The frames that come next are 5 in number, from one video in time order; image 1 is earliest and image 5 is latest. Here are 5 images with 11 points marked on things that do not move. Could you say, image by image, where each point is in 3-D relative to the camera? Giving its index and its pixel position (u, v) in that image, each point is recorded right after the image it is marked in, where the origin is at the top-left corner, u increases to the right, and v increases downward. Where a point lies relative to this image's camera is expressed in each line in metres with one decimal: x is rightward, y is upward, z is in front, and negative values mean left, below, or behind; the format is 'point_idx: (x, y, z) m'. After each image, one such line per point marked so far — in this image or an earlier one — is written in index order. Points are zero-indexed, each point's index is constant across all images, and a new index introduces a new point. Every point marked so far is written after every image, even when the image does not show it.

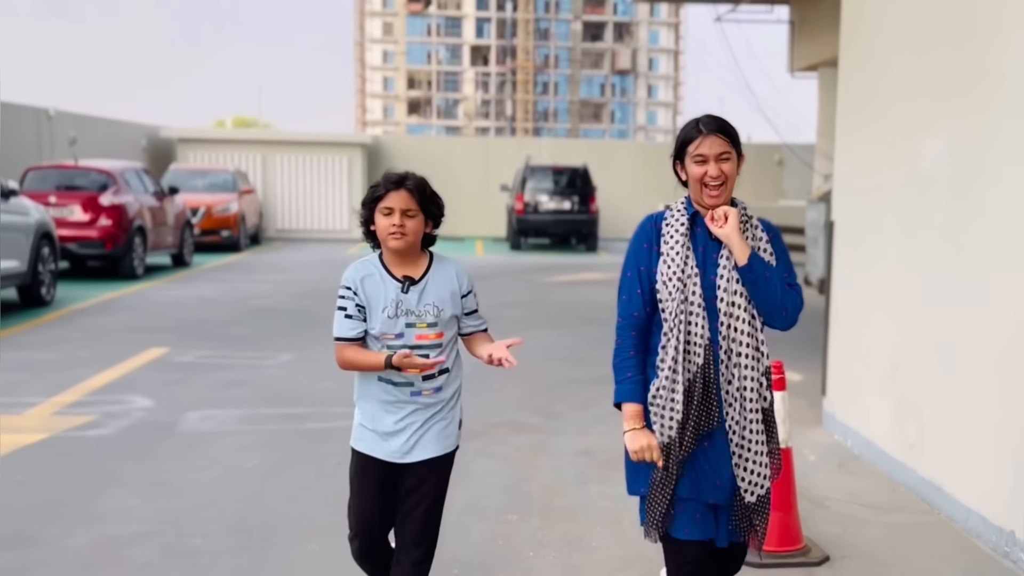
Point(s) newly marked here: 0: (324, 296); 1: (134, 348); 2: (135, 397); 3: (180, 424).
0: (-2.0, -0.1, +11.4) m
1: (-2.7, -0.4, +7.8) m
2: (-2.1, -0.6, +6.1) m
3: (-1.7, -0.7, +5.5) m
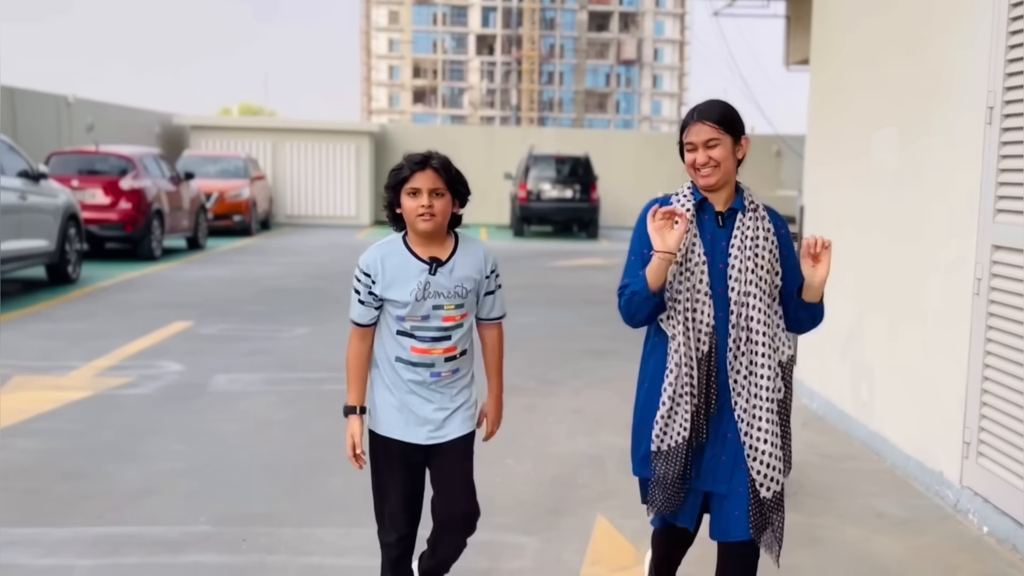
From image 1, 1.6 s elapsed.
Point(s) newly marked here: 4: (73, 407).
0: (-2.0, +0.1, +11.9) m
1: (-2.7, -0.3, +8.4) m
2: (-2.1, -0.5, +6.6) m
3: (-1.7, -0.5, +6.0) m
4: (-2.2, -0.6, +5.4) m
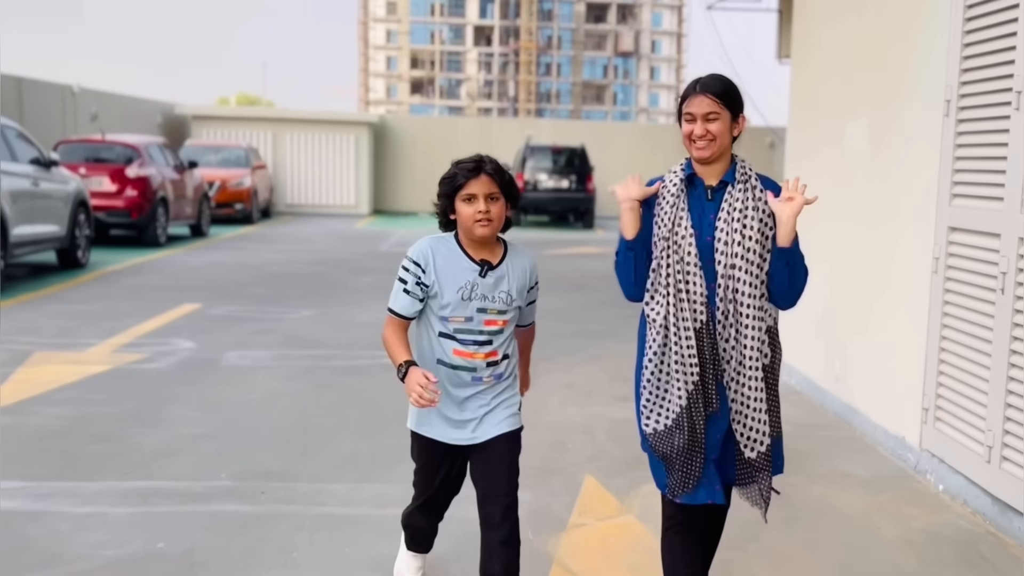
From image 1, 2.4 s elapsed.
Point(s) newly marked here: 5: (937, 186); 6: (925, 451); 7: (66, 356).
0: (-2.0, +0.3, +12.3) m
1: (-2.8, -0.1, +8.7) m
2: (-2.1, -0.3, +7.0) m
3: (-1.7, -0.4, +6.4) m
4: (-2.2, -0.5, +5.7) m
5: (+1.7, +0.4, +4.2) m
6: (+1.6, -0.6, +4.3) m
7: (-2.6, -0.4, +6.3) m
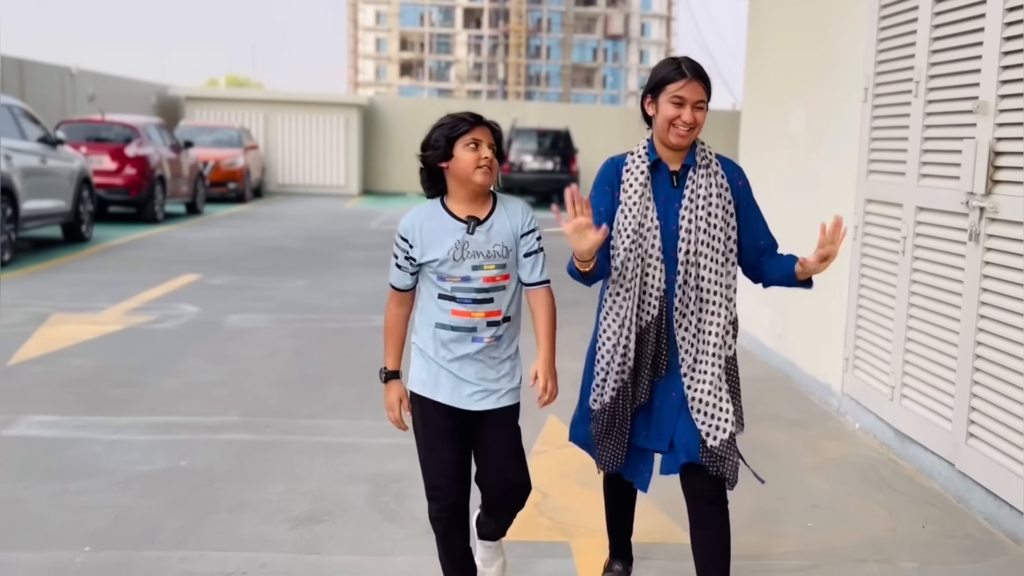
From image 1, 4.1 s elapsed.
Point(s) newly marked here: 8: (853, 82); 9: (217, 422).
0: (-2.2, +0.6, +12.8) m
1: (-2.9, +0.1, +9.3) m
2: (-2.3, -0.1, +7.6) m
3: (-1.8, -0.2, +6.9) m
4: (-2.4, -0.3, +6.3) m
5: (+1.5, +0.6, +4.8) m
6: (+1.5, -0.5, +4.9) m
7: (-2.8, -0.2, +6.9) m
8: (+1.5, +0.9, +4.9) m
9: (-1.2, -0.6, +4.6) m
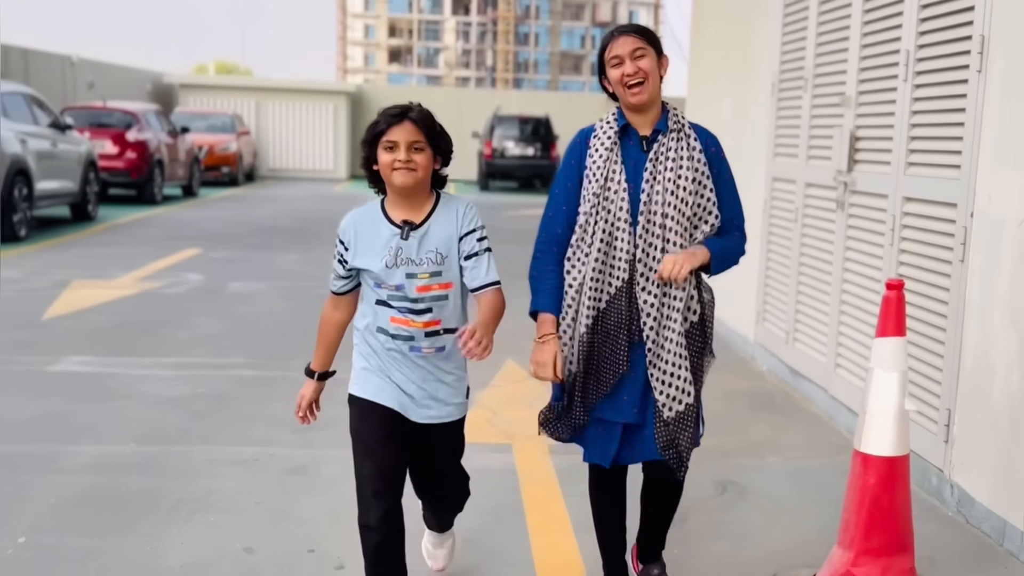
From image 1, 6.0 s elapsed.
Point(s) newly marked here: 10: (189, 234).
0: (-2.5, +0.9, +13.7) m
1: (-3.2, +0.4, +10.2) m
2: (-2.5, +0.1, +8.4) m
3: (-2.0, 0.0, +7.8) m
4: (-2.6, -0.1, +7.2) m
5: (+1.3, +0.7, +5.7) m
6: (+1.3, -0.3, +5.8) m
7: (-3.0, 0.0, +7.8) m
8: (+1.4, +1.1, +5.8) m
9: (-1.4, -0.4, +5.4) m
10: (-3.5, +0.6, +11.6) m
